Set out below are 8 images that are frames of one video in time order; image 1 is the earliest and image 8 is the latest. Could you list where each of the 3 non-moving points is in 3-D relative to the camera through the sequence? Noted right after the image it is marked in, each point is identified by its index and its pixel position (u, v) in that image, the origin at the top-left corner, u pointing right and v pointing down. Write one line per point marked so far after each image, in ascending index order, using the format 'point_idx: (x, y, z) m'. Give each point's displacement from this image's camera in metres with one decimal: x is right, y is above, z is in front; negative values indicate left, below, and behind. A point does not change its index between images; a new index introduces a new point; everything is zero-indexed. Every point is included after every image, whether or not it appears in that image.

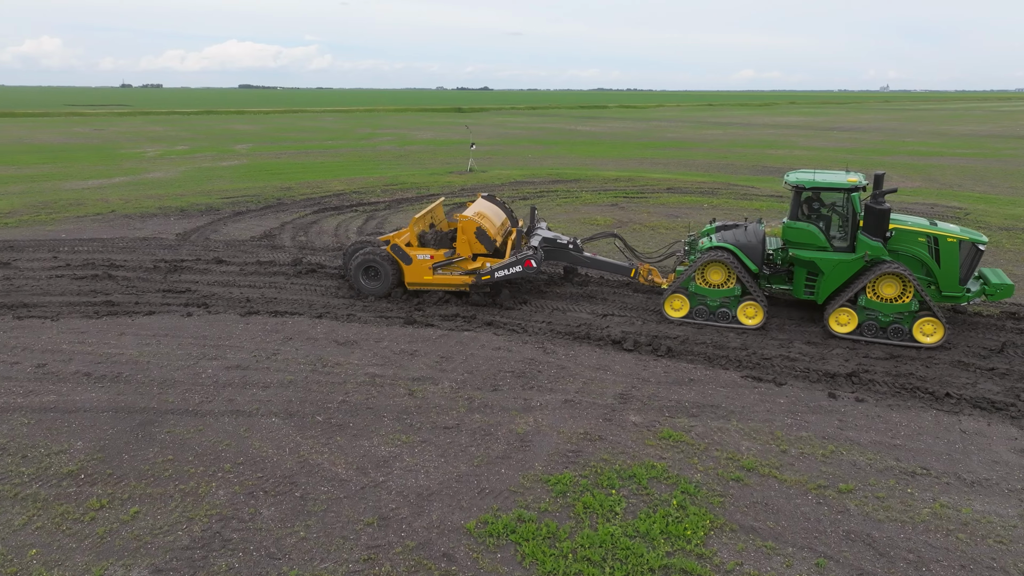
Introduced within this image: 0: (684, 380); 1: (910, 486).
0: (+2.2, -1.2, +9.0) m
1: (+3.8, -1.9, +6.7) m
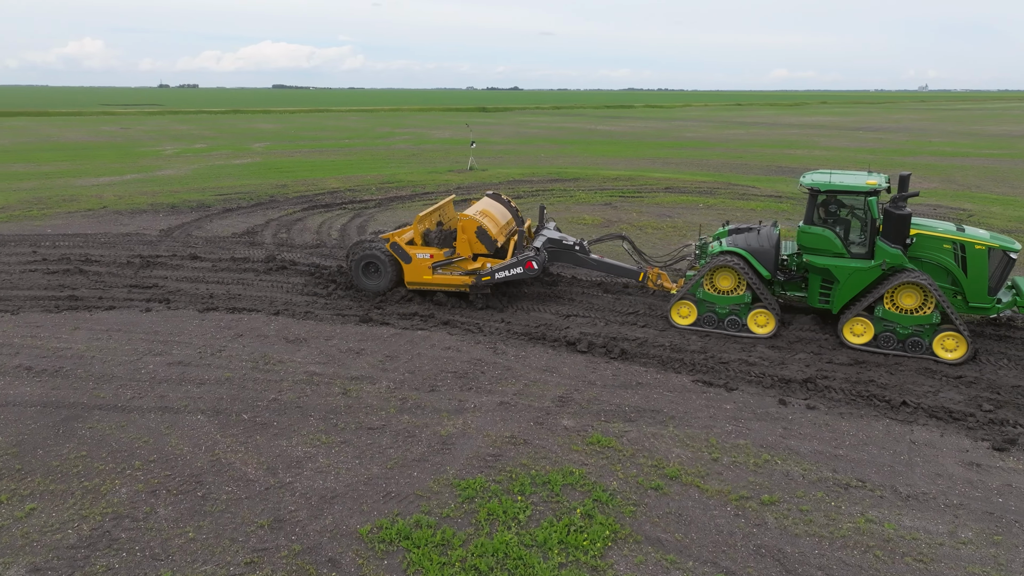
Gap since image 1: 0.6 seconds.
0: (+1.5, -1.2, +8.8) m
1: (+3.0, -1.9, +6.4) m
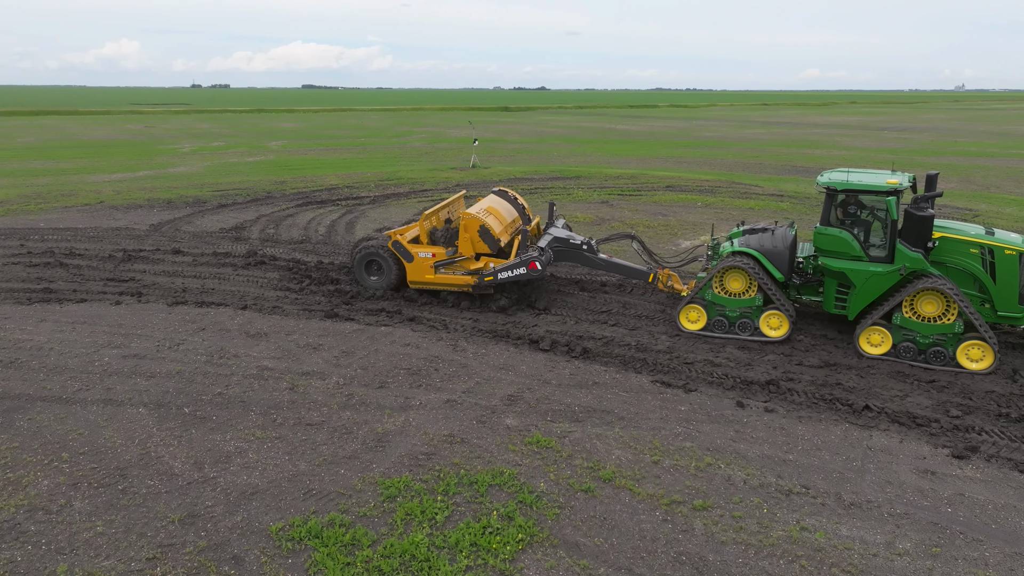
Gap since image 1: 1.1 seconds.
0: (+0.9, -1.2, +8.5) m
1: (+2.3, -1.9, +6.1) m
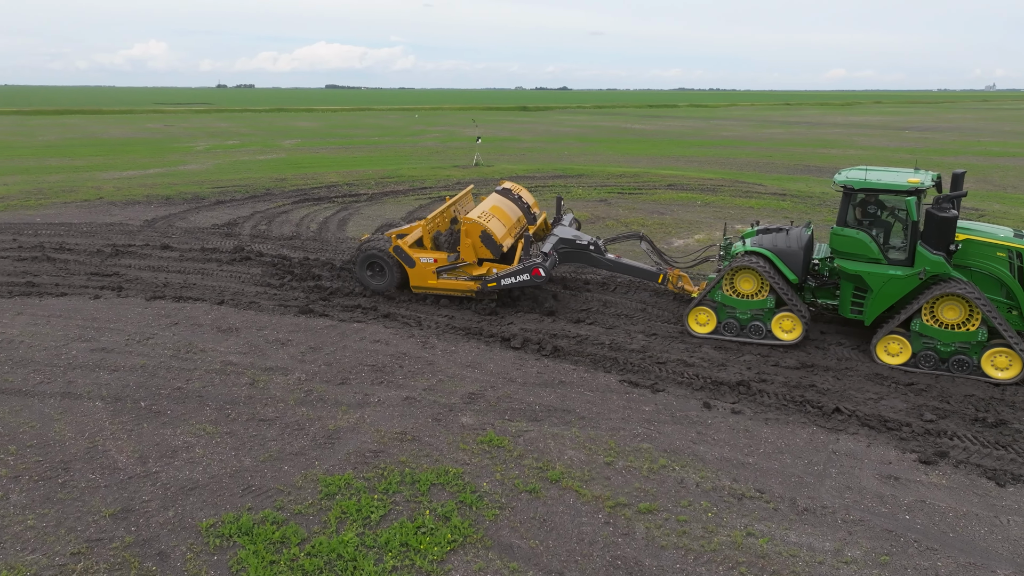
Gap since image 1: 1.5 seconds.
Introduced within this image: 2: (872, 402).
0: (+0.5, -1.1, +8.4) m
1: (+1.8, -1.9, +5.9) m
2: (+4.1, -1.3, +7.9) m
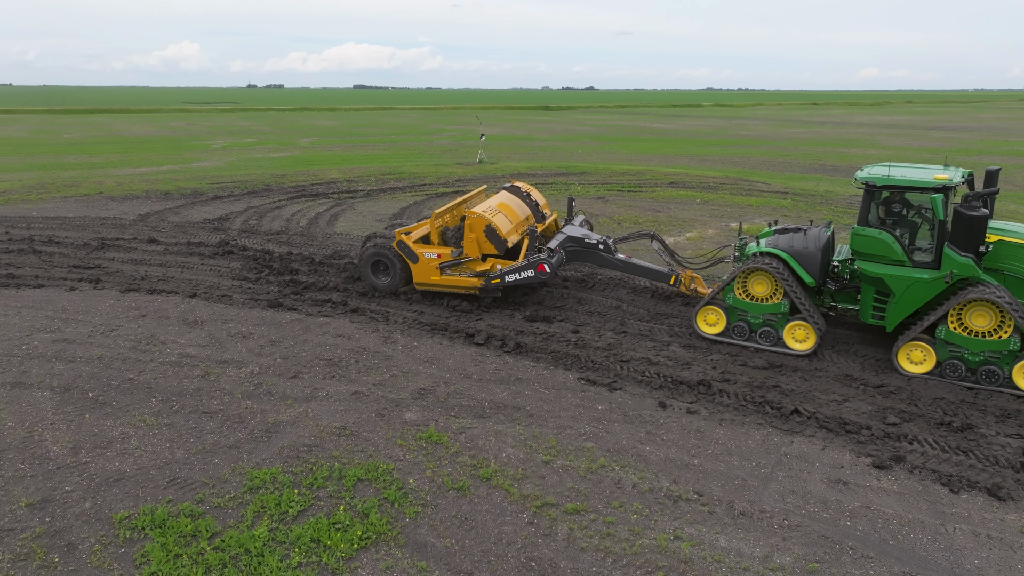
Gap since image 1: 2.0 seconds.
0: (0.0, -1.1, +8.2) m
1: (+1.2, -1.8, +5.7) m
2: (+3.5, -1.3, +7.7) m
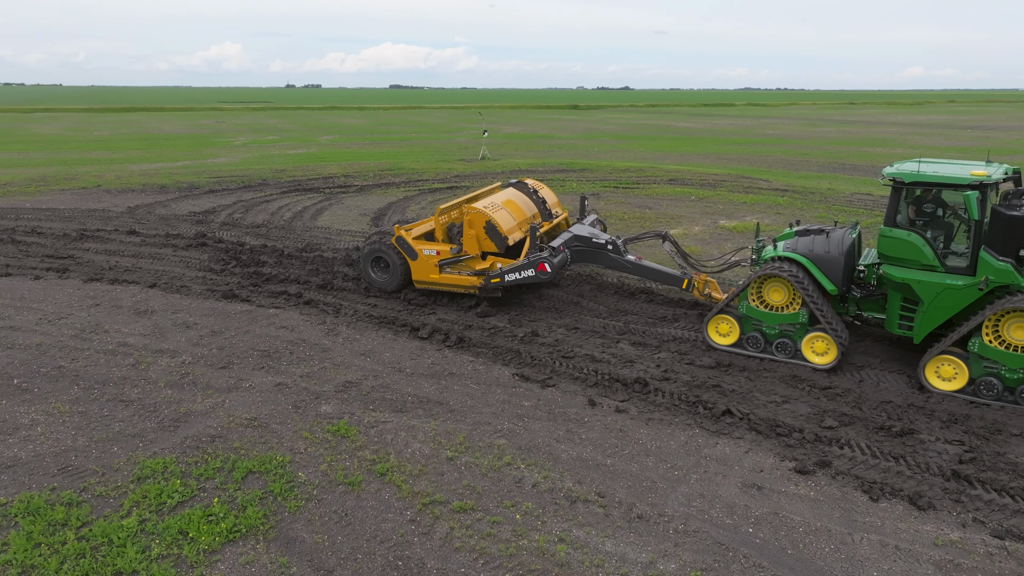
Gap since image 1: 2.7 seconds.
0: (-0.8, -1.0, +8.0) m
1: (+0.3, -1.8, +5.5) m
2: (+2.7, -1.2, +7.3) m
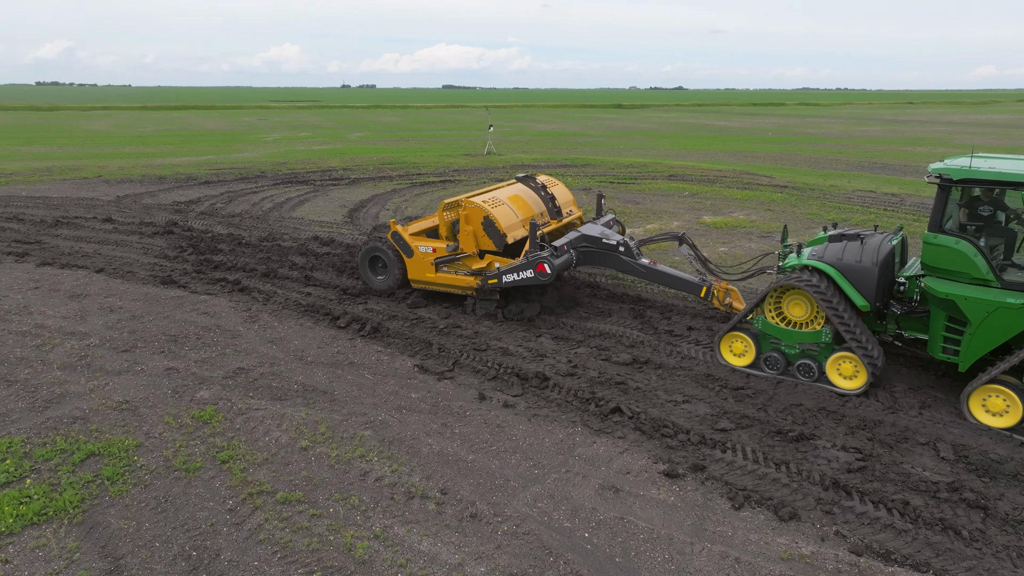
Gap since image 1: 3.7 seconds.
0: (-1.9, -0.8, +7.8) m
1: (-0.9, -1.6, +5.2) m
2: (+1.6, -1.1, +6.9) m
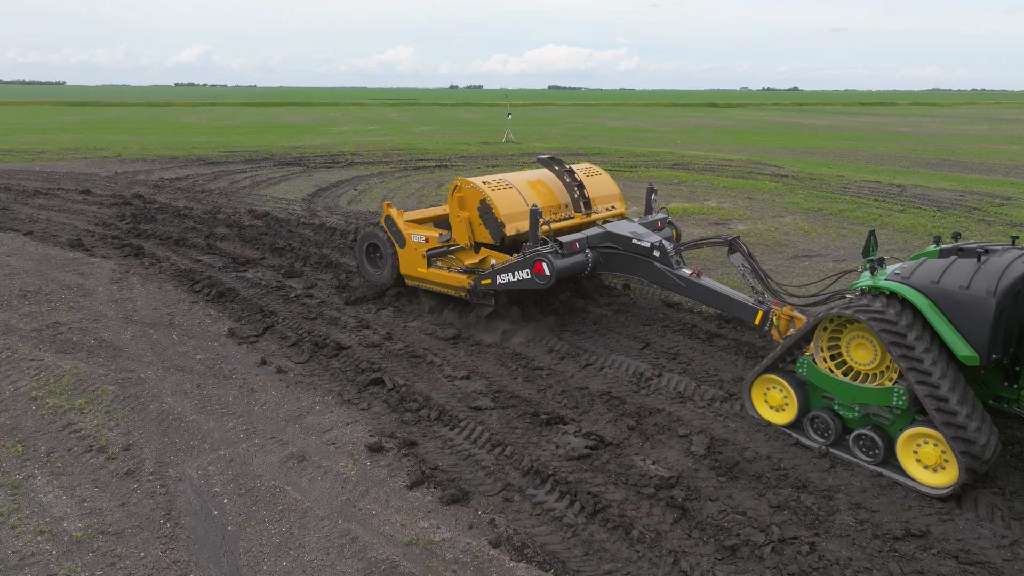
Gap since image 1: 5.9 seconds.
0: (-3.8, -0.4, +7.7) m
1: (-3.3, -1.2, +5.0) m
2: (-0.5, -0.8, +6.3) m
